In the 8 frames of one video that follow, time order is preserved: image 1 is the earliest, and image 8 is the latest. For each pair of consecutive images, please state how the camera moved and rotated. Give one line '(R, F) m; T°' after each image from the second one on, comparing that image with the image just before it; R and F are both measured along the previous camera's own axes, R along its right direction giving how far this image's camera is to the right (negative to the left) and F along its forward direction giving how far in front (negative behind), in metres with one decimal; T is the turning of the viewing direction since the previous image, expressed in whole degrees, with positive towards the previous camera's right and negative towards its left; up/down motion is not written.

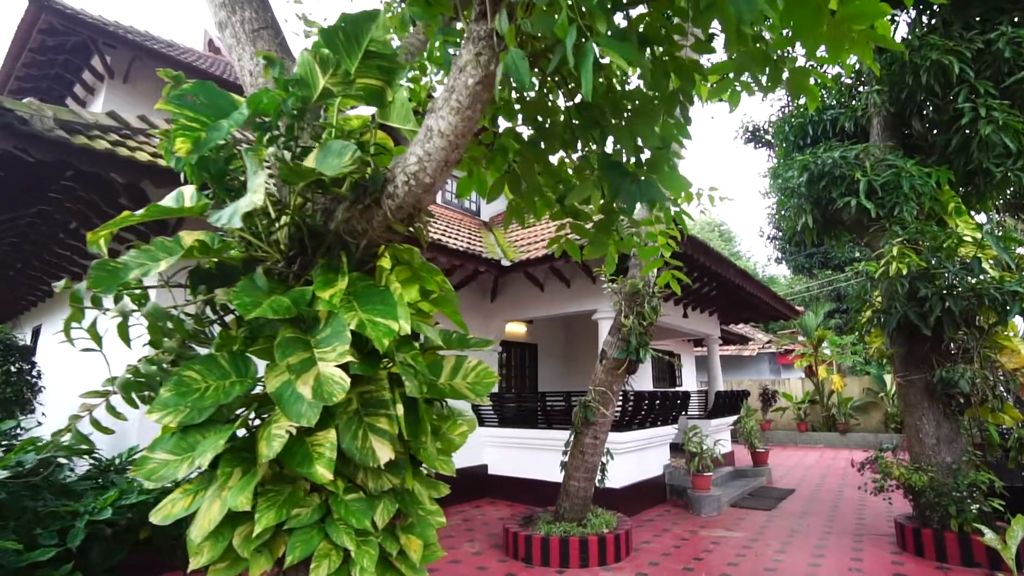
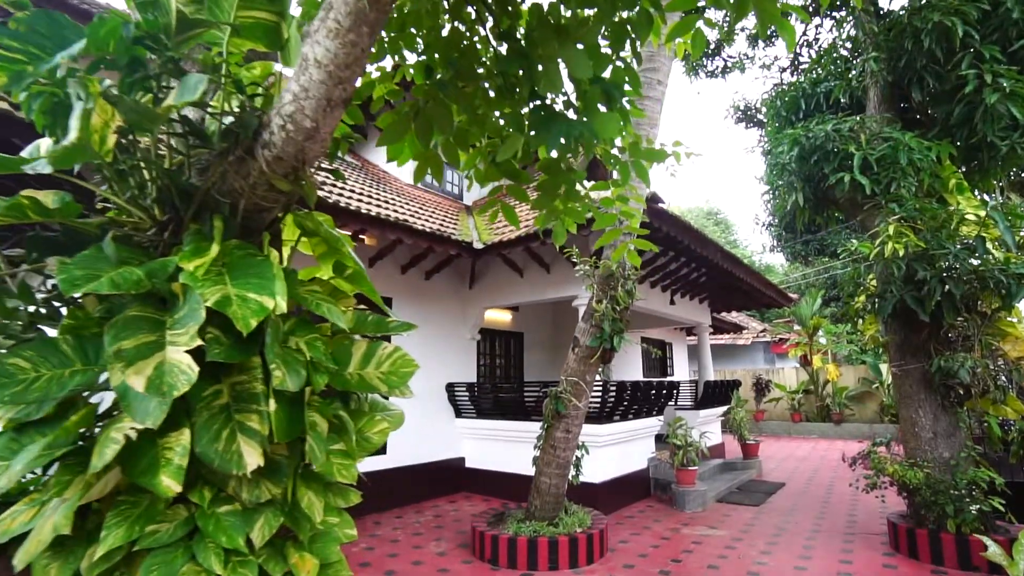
(+0.3, +0.4) m; 0°
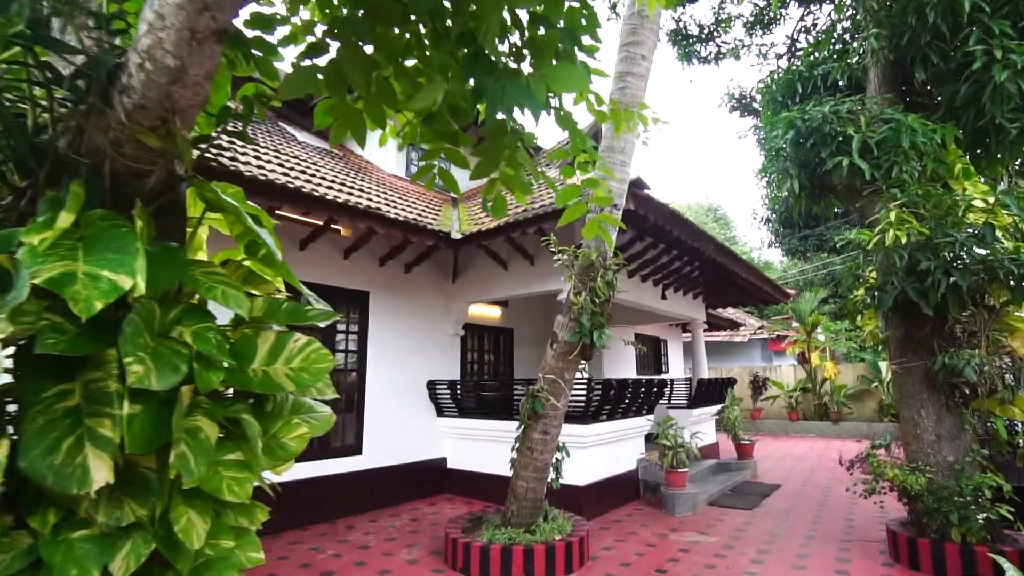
(+0.2, +0.3) m; 0°
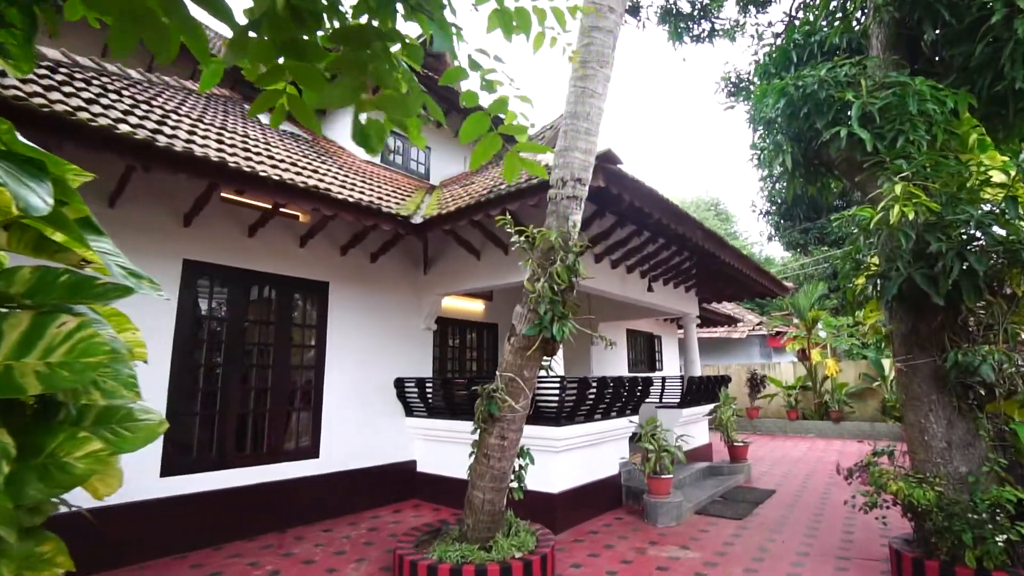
(+0.4, +0.5) m; 0°
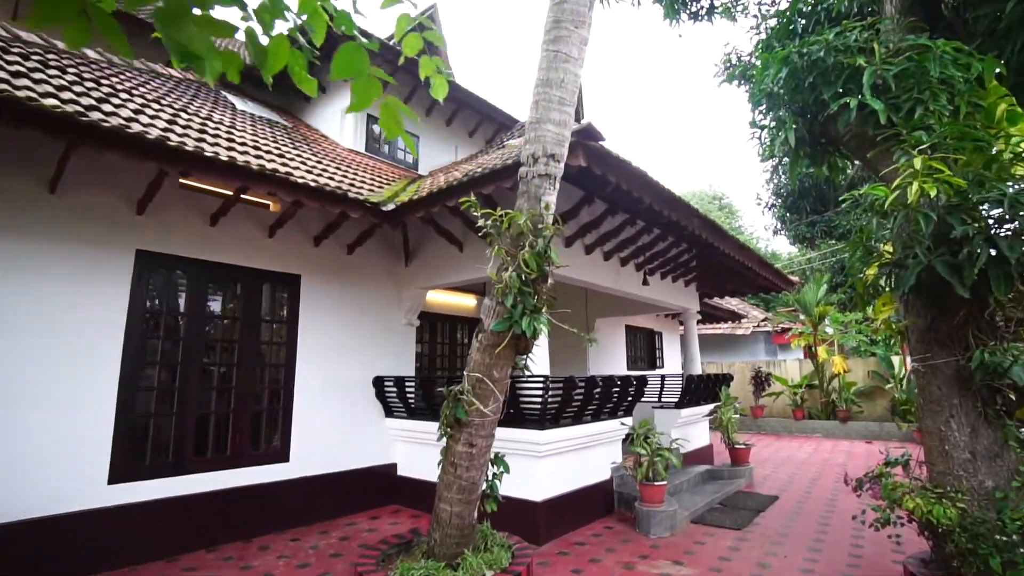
(+0.2, +0.4) m; -1°
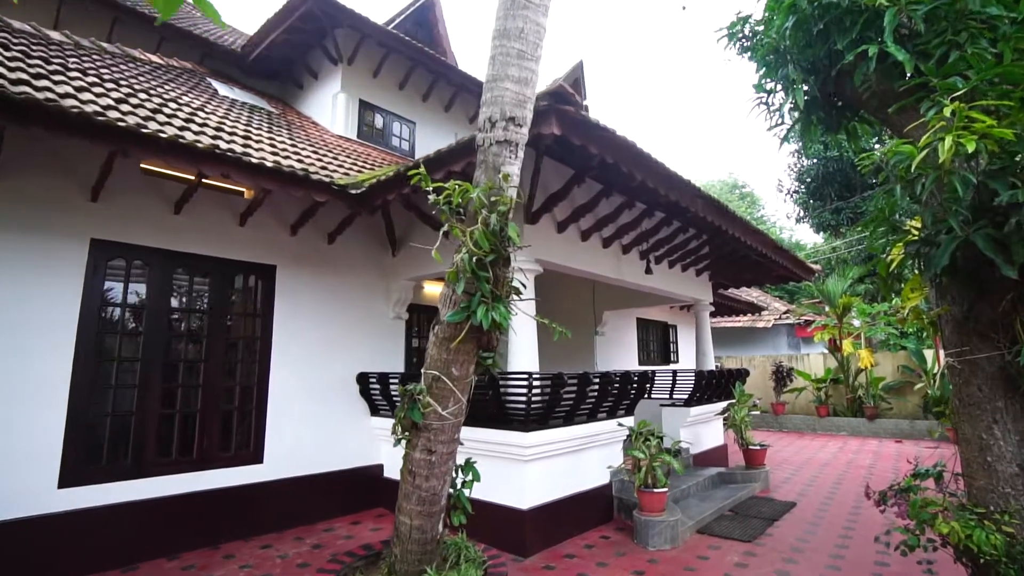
(+0.3, +0.5) m; -2°
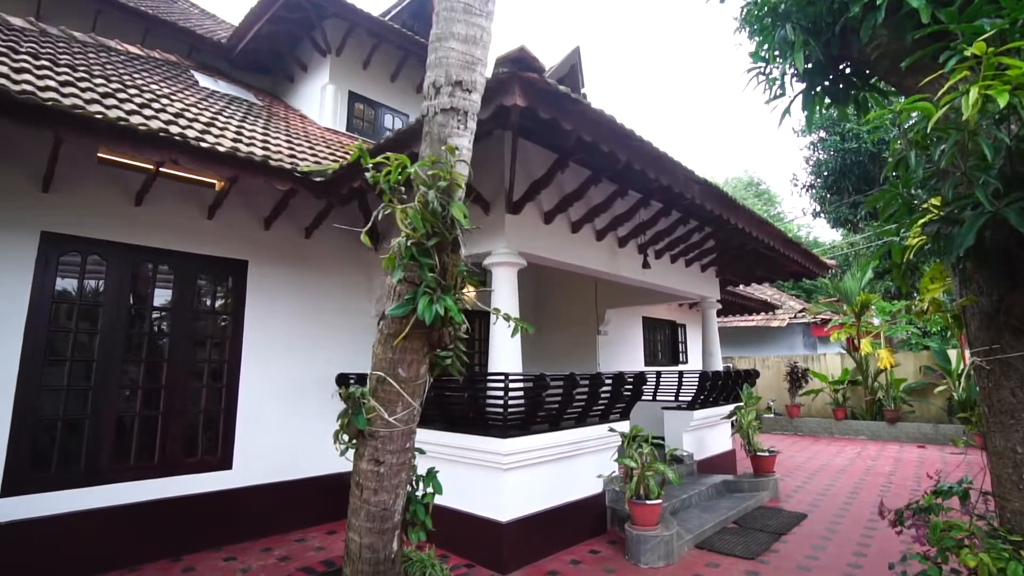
(+0.3, +0.4) m; -2°
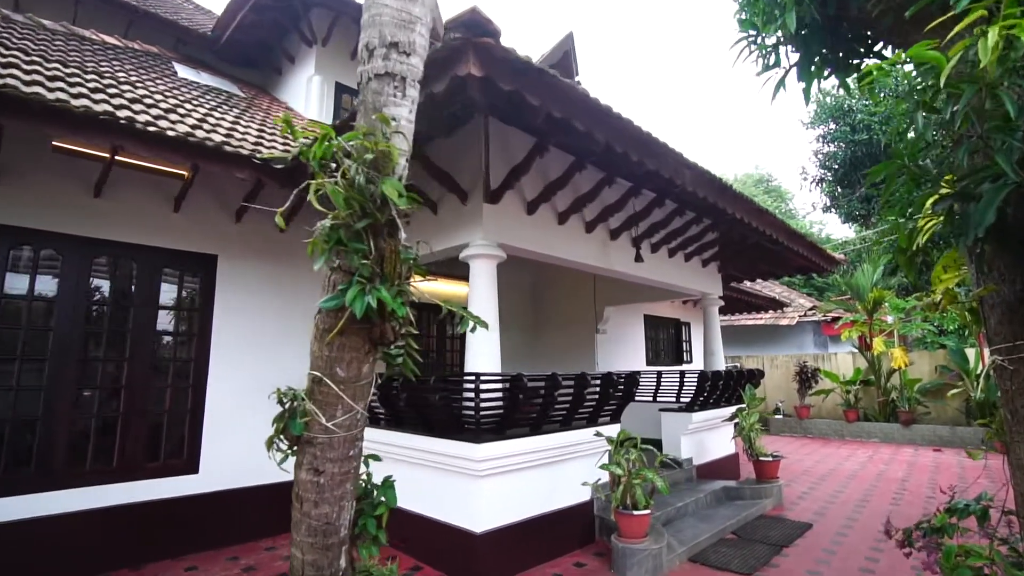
(+0.3, +0.3) m; -1°
